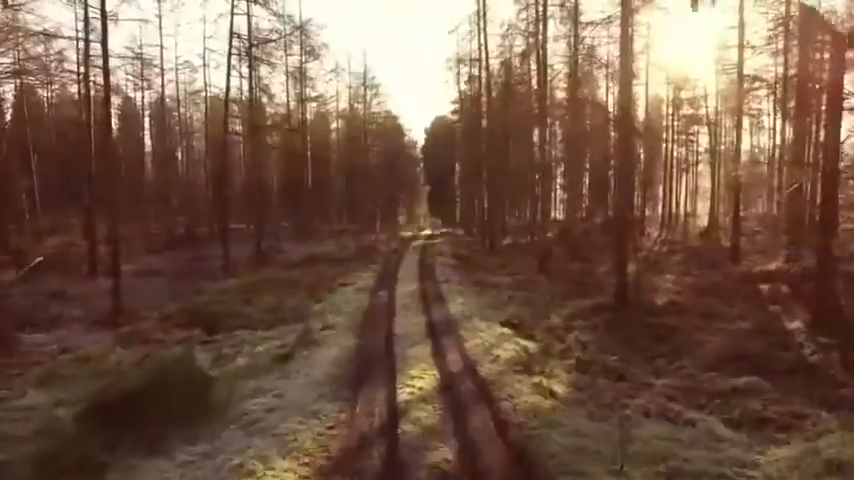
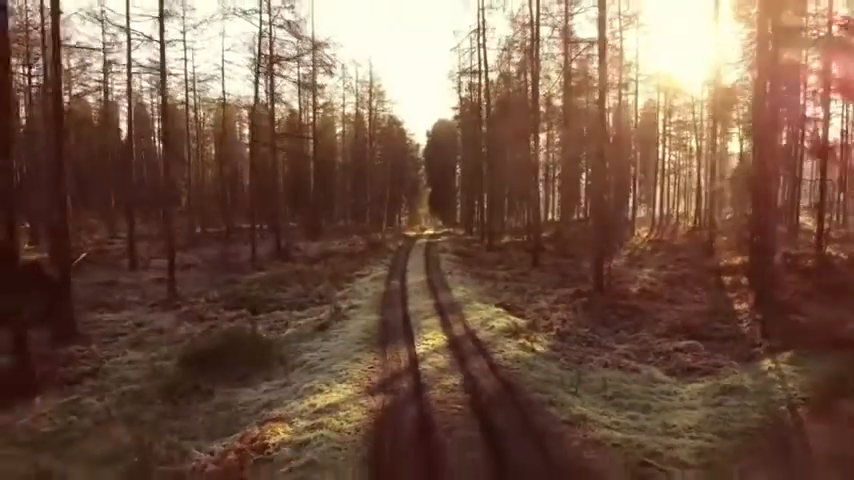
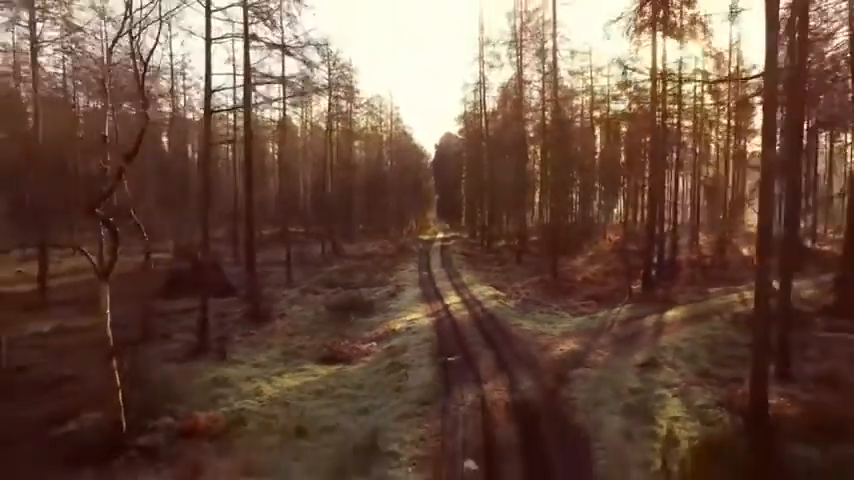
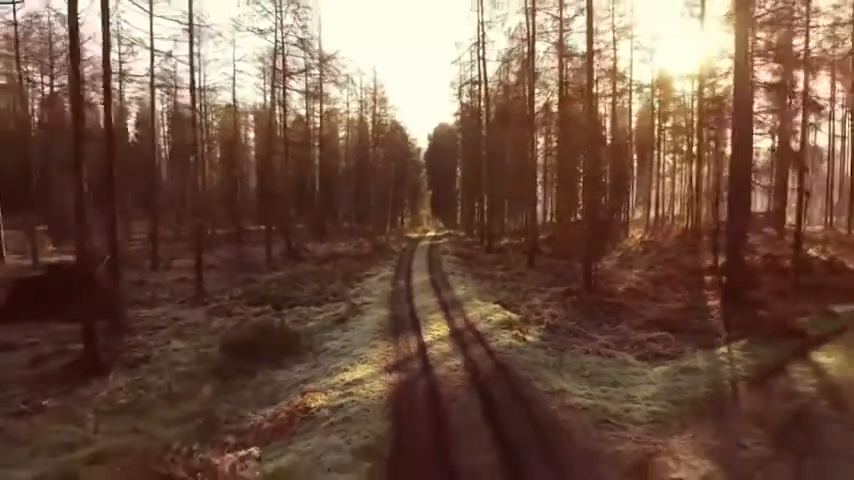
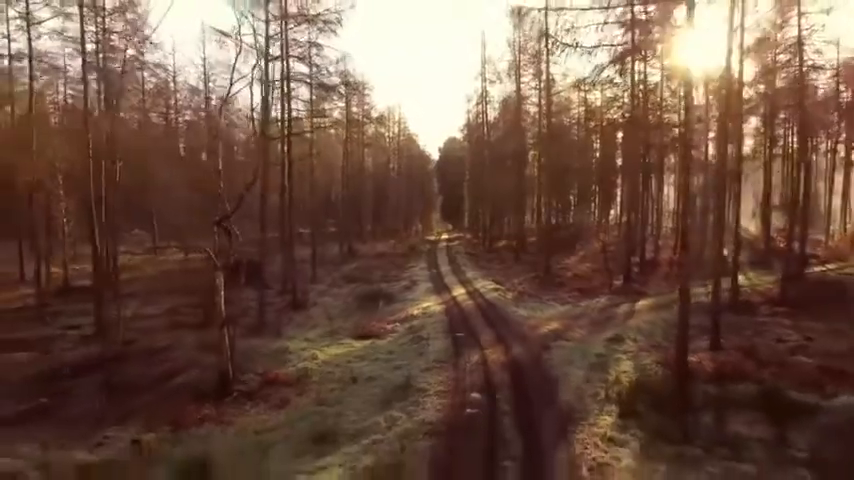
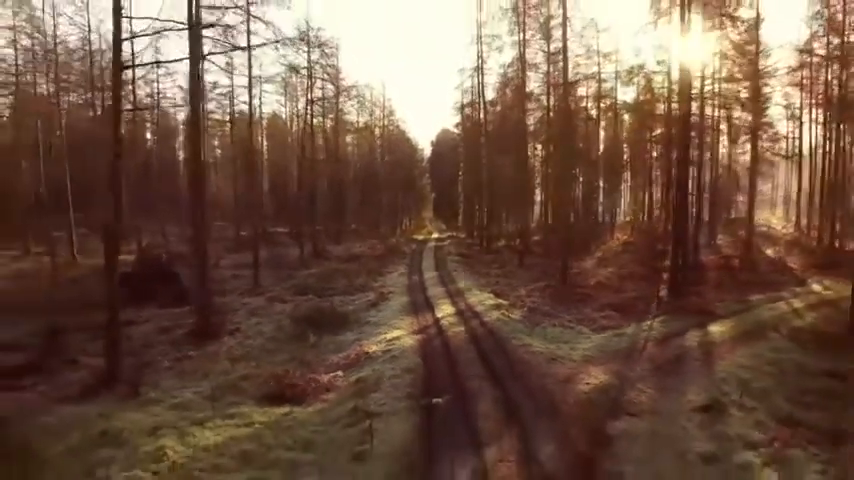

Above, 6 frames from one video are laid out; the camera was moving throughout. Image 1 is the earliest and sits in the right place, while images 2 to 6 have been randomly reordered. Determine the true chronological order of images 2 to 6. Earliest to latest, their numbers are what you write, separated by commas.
2, 4, 6, 3, 5
